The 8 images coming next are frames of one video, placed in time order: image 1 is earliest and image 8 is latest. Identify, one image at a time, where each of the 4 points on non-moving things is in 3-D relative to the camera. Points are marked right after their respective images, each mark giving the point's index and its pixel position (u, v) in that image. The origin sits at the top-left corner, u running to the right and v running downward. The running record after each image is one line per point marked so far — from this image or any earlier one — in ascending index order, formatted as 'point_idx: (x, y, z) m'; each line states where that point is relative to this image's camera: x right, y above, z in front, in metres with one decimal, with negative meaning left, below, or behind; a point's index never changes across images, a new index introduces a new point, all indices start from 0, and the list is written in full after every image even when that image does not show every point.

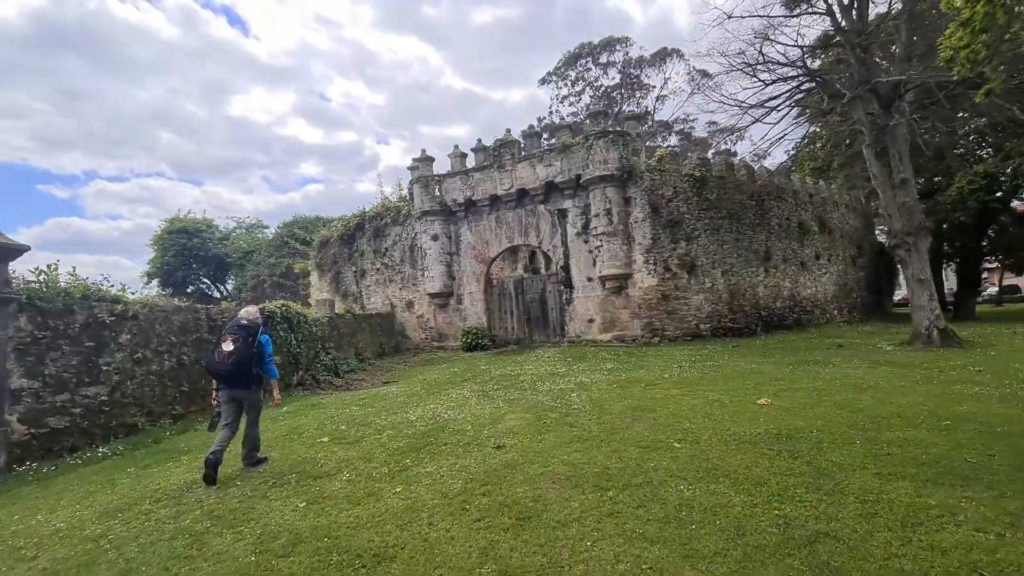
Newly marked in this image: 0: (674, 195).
0: (+4.8, +2.7, +14.6) m
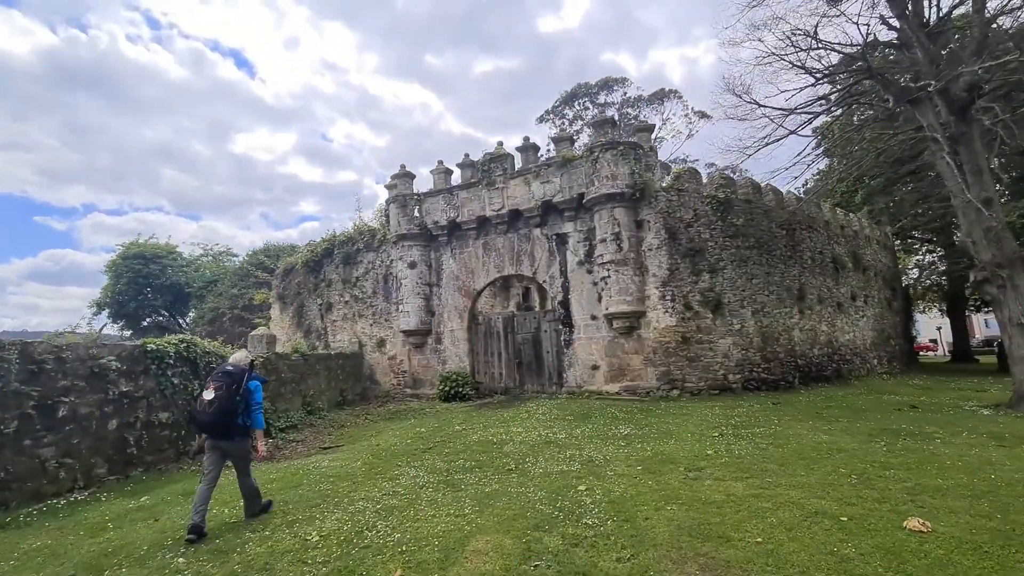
0: (+4.5, +1.7, +12.3) m
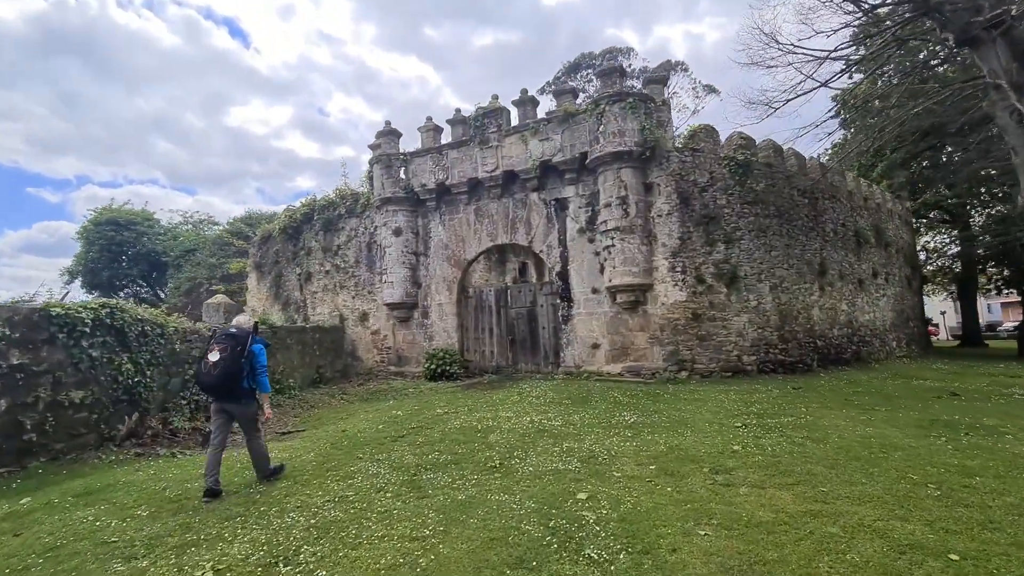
0: (+4.4, +2.3, +11.0) m
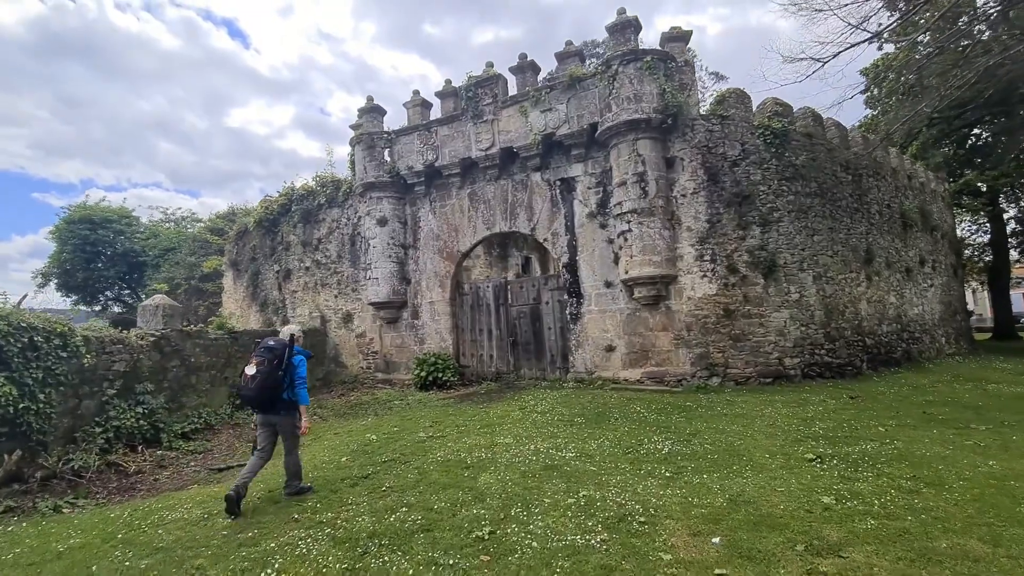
0: (+4.4, +2.5, +9.4) m
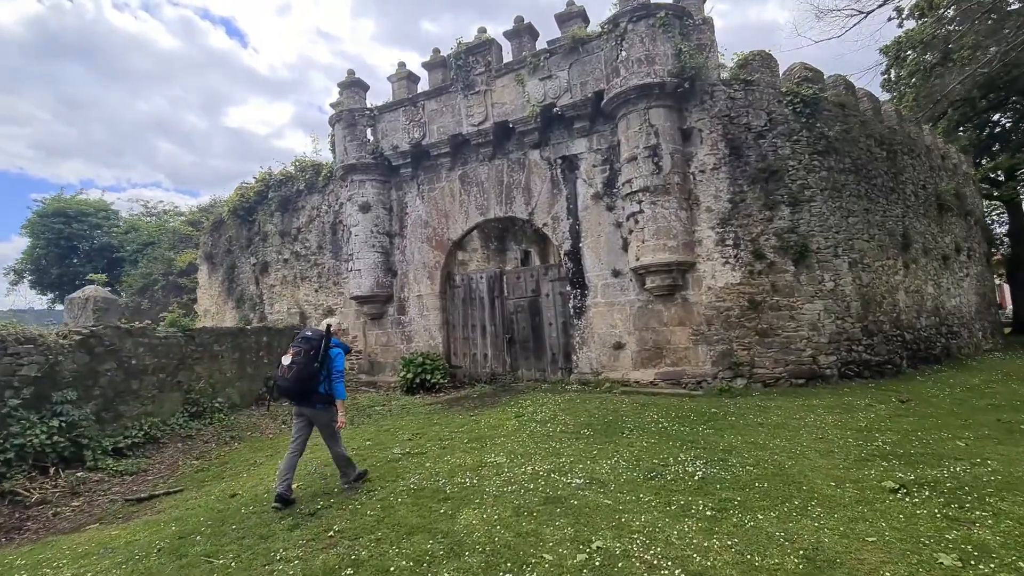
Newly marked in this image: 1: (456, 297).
0: (+4.3, +2.7, +8.3) m
1: (-1.2, -0.2, +10.5) m
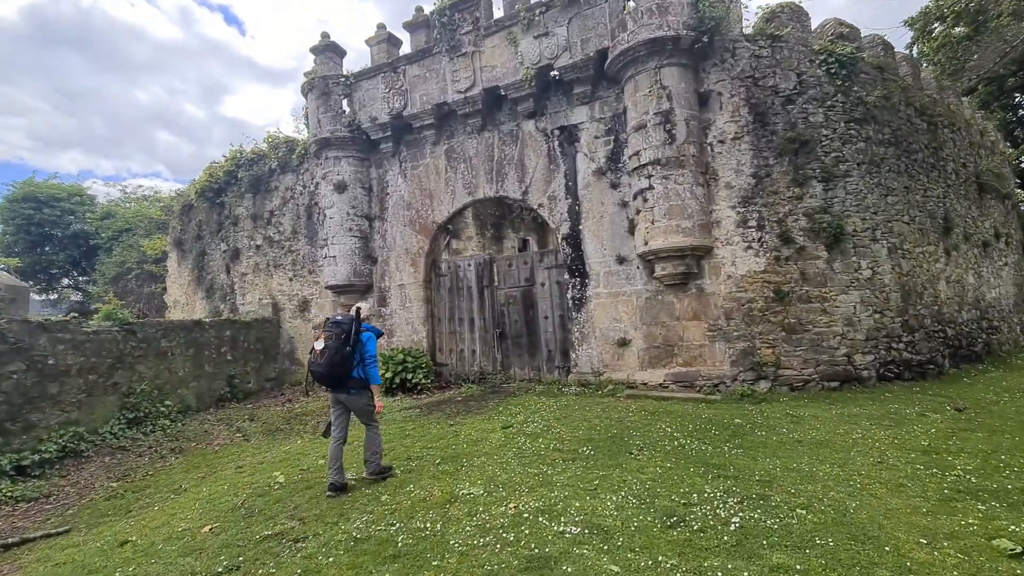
0: (+4.1, +2.9, +7.2) m
1: (-1.3, 0.0, +9.4) m
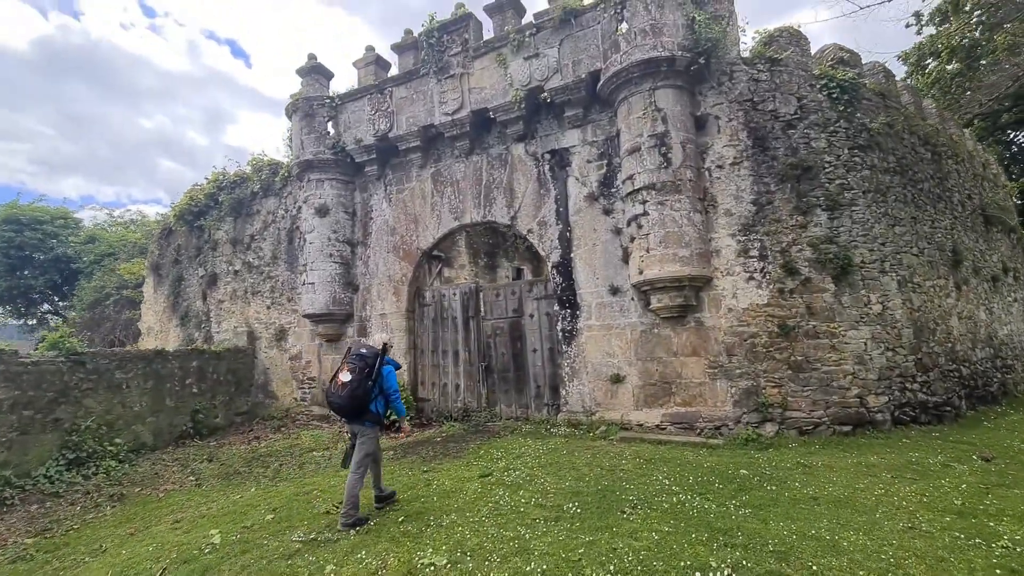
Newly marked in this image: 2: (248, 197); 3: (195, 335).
0: (+4.0, +2.4, +6.8) m
1: (-1.6, -0.5, +8.9) m
2: (-5.8, +2.0, +10.8) m
3: (-7.2, -1.0, +11.2) m
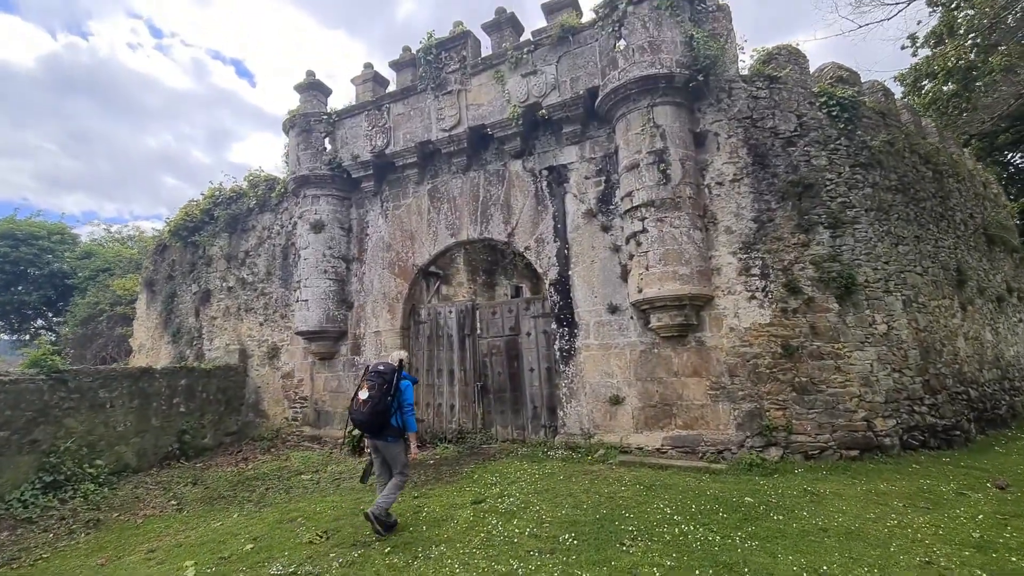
0: (+3.9, +2.1, +6.8) m
1: (-1.6, -0.8, +8.7) m
2: (-5.8, +1.6, +10.7) m
3: (-7.2, -1.4, +11.0) m
